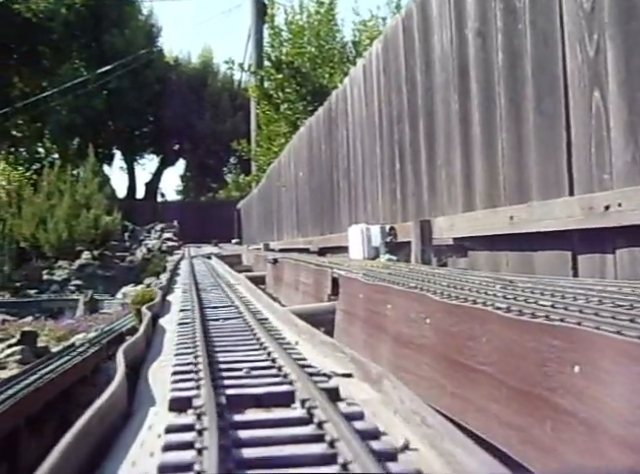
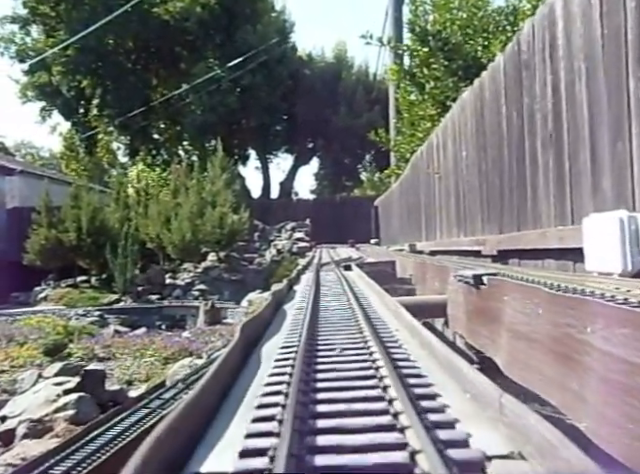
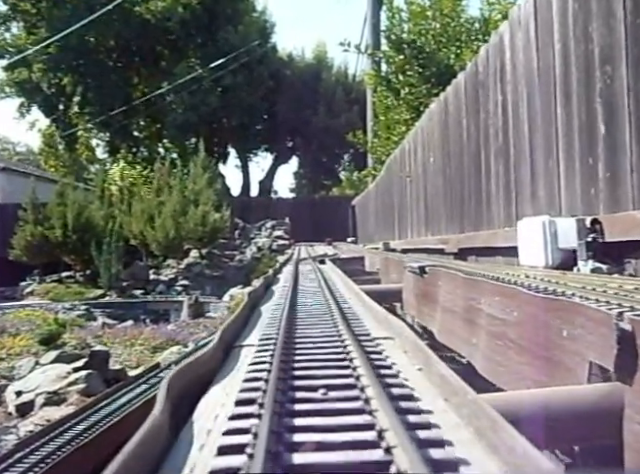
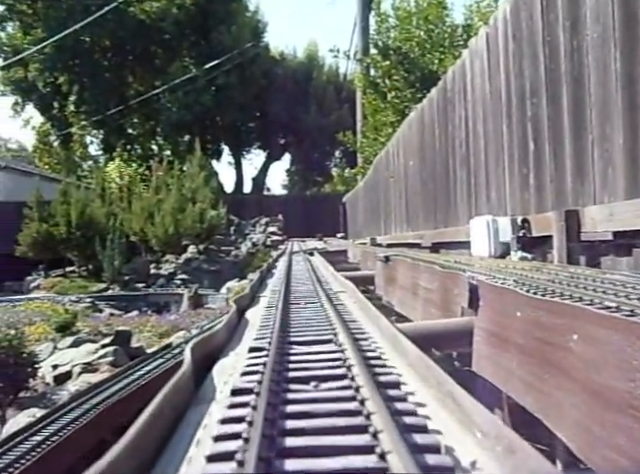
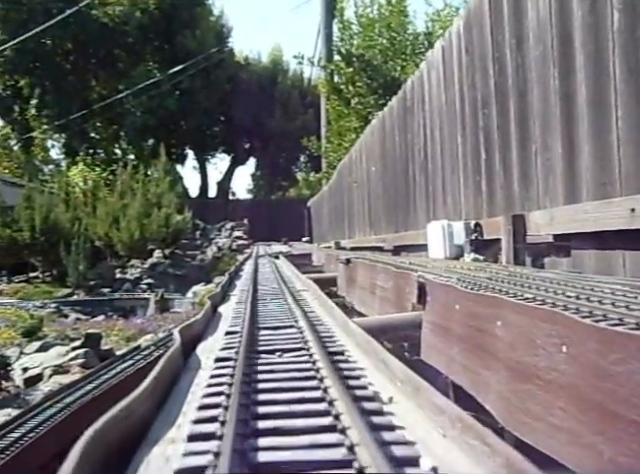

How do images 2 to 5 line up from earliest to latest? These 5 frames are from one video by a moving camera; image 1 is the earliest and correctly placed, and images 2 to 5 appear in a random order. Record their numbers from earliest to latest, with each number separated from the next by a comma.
5, 4, 3, 2
